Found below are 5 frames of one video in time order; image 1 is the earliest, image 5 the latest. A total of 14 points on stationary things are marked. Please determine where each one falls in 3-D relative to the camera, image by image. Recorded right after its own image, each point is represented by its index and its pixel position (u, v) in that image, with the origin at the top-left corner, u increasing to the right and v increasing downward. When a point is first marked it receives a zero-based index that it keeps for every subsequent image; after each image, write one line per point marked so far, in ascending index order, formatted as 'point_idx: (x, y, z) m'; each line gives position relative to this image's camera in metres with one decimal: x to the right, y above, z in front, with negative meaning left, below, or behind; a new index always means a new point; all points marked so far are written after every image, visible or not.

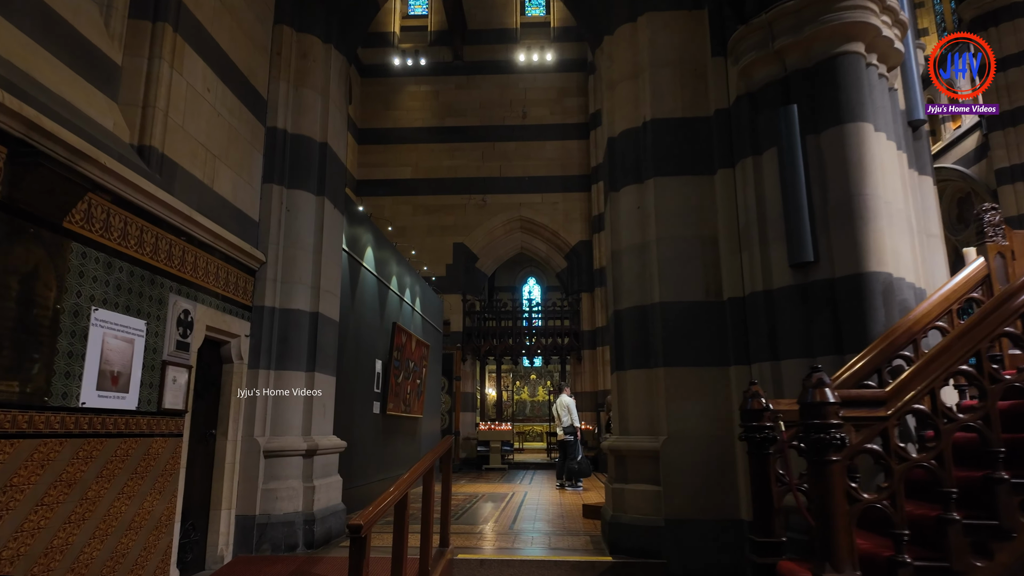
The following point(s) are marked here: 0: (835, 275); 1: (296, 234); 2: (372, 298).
0: (+2.3, +0.1, +4.7) m
1: (-2.0, +0.5, +6.0) m
2: (-2.0, -0.1, +9.3) m
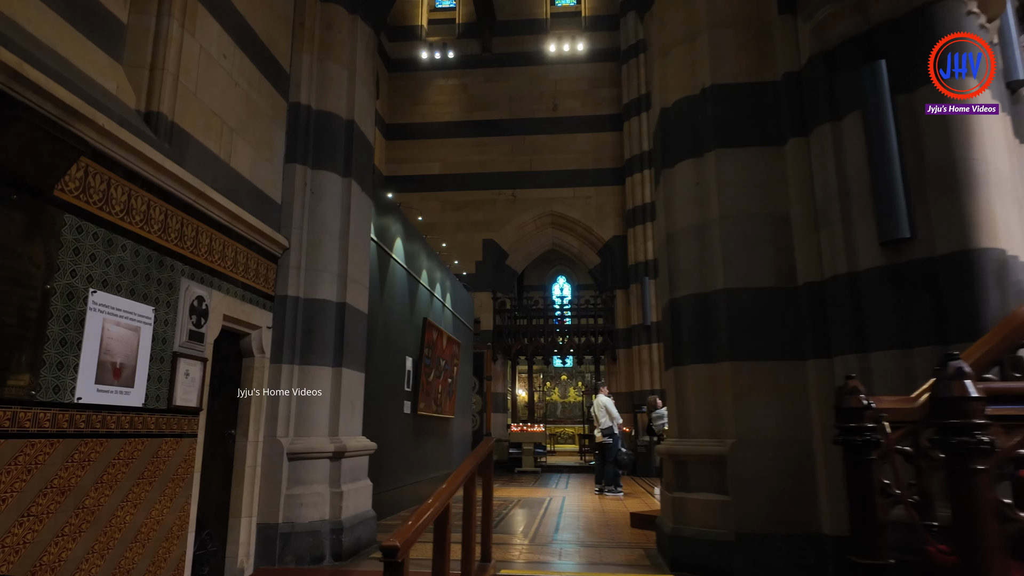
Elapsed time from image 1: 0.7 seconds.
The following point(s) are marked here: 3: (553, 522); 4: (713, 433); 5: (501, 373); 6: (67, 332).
0: (+2.6, +0.2, +4.1) m
1: (-1.6, +0.6, +5.5) m
2: (-1.5, -0.1, +8.8) m
3: (+0.4, -2.8, +7.8) m
4: (+1.5, -1.1, +4.8) m
5: (-0.3, -2.2, +17.3) m
6: (-2.1, -0.2, +3.1) m
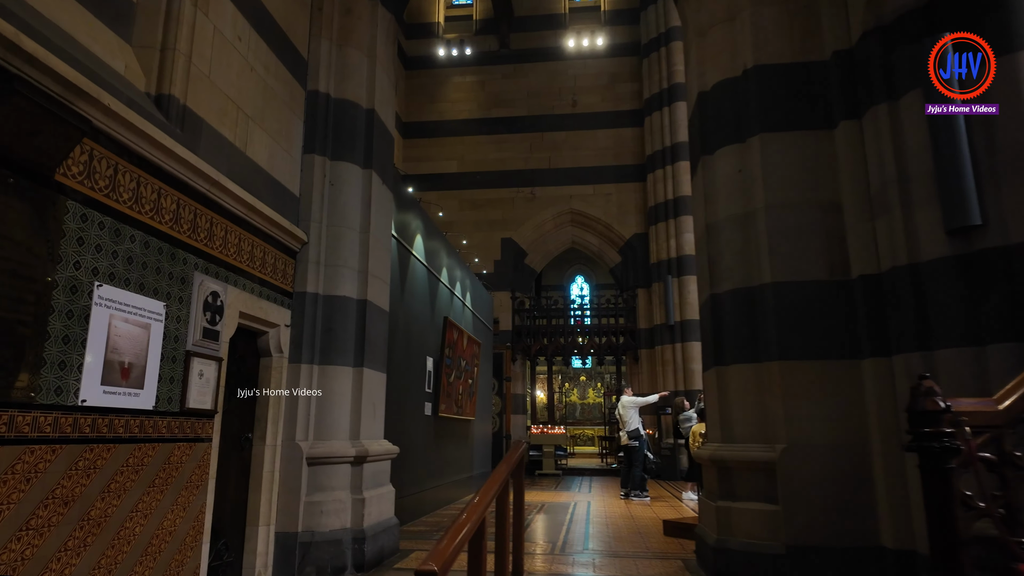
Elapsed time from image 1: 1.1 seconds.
0: (+2.8, +0.3, +3.7) m
1: (-1.4, +0.6, +5.3) m
2: (-1.2, 0.0, +8.5) m
3: (+0.7, -2.8, +7.5) m
4: (+1.7, -1.0, +4.5) m
5: (+0.2, -2.2, +17.0) m
6: (-1.9, -0.2, +2.8) m
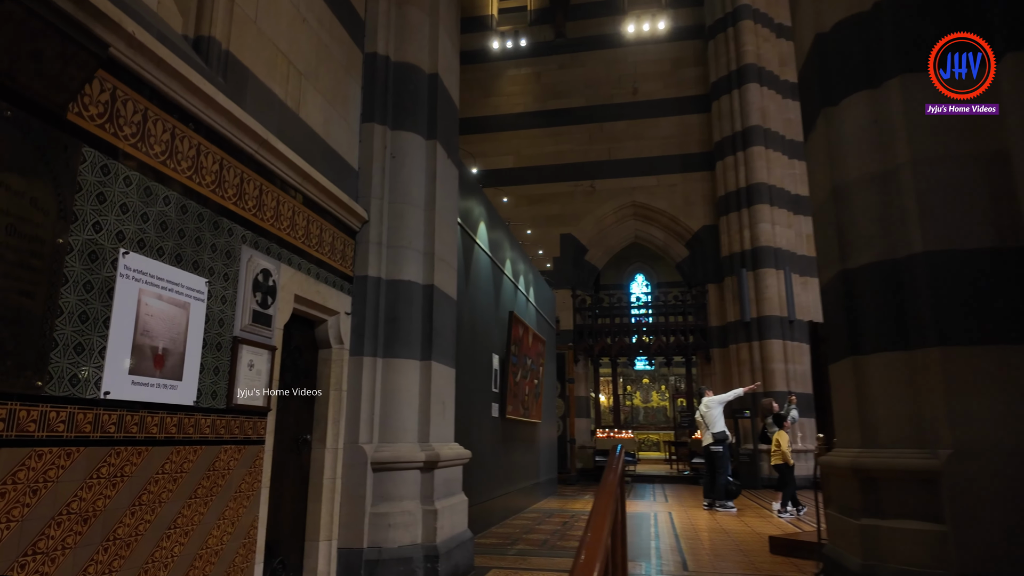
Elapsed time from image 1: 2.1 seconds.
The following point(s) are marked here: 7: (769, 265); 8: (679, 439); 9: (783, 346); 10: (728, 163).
0: (+3.3, +0.5, +2.8) m
1: (-0.8, +0.7, +4.7) m
2: (-0.3, +0.1, +7.9) m
3: (+1.5, -2.6, +6.7) m
4: (+2.2, -0.8, +3.6) m
5: (+1.8, -2.2, +16.3) m
6: (-1.5, -0.1, +2.3) m
7: (+5.5, +0.5, +14.0) m
8: (+4.3, -3.9, +17.0) m
9: (+5.6, -1.2, +13.7) m
10: (+5.0, +2.9, +15.2) m
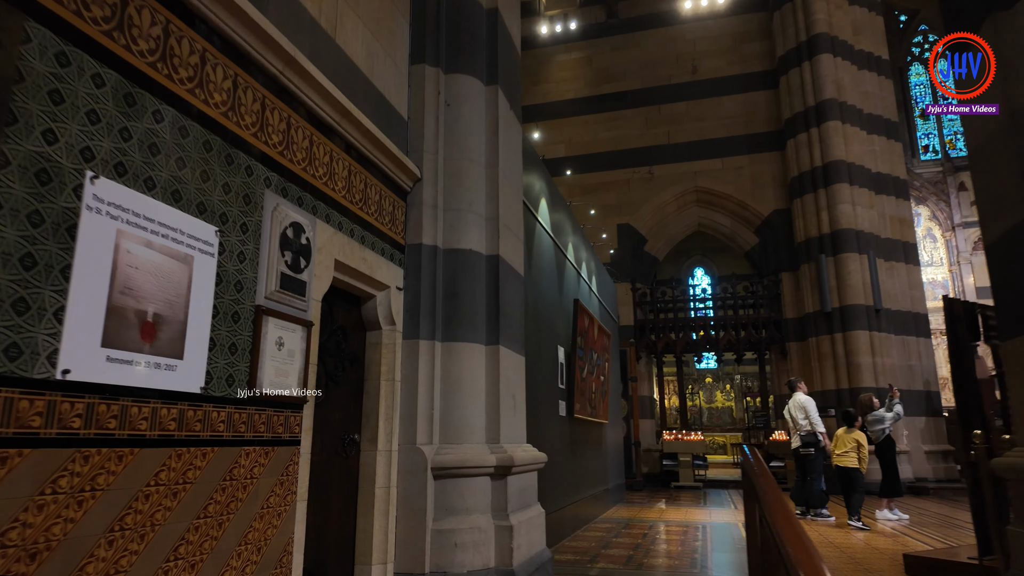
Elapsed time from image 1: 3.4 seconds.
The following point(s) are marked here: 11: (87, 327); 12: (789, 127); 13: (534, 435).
0: (+3.6, +0.7, +1.8) m
1: (-0.3, +0.9, +4.0) m
2: (+0.4, +0.2, +7.1) m
3: (+2.2, -2.4, +5.8) m
4: (+2.7, -0.6, +2.7) m
5: (+3.1, -2.0, +15.3) m
6: (-1.2, +0.1, +1.6) m
7: (+6.6, +0.8, +12.8) m
8: (+5.8, -3.7, +15.9) m
9: (+6.8, -0.9, +12.4) m
10: (+6.2, +3.2, +14.0) m
11: (-1.1, -0.1, +1.7) m
12: (+6.1, +3.6, +14.5) m
13: (+0.2, -1.2, +5.4) m
